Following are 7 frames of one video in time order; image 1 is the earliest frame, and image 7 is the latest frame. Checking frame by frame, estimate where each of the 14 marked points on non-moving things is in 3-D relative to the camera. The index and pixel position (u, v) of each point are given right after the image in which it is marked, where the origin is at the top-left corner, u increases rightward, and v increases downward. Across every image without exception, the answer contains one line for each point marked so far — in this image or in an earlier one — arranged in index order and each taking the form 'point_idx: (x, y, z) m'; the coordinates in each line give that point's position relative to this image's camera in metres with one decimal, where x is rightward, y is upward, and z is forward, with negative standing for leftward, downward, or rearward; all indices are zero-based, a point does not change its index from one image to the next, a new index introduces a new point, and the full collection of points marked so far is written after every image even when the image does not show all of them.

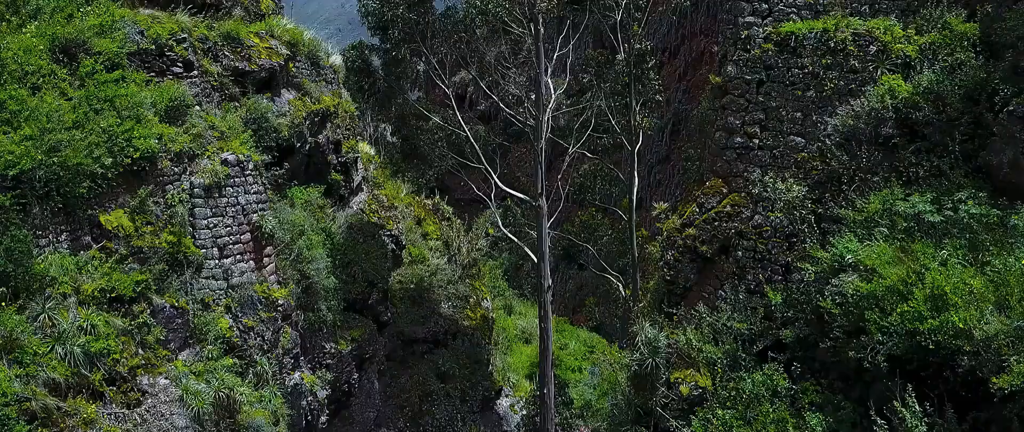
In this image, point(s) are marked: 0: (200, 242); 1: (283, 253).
0: (-4.2, -0.4, +7.8) m
1: (-3.6, -0.6, +8.9) m
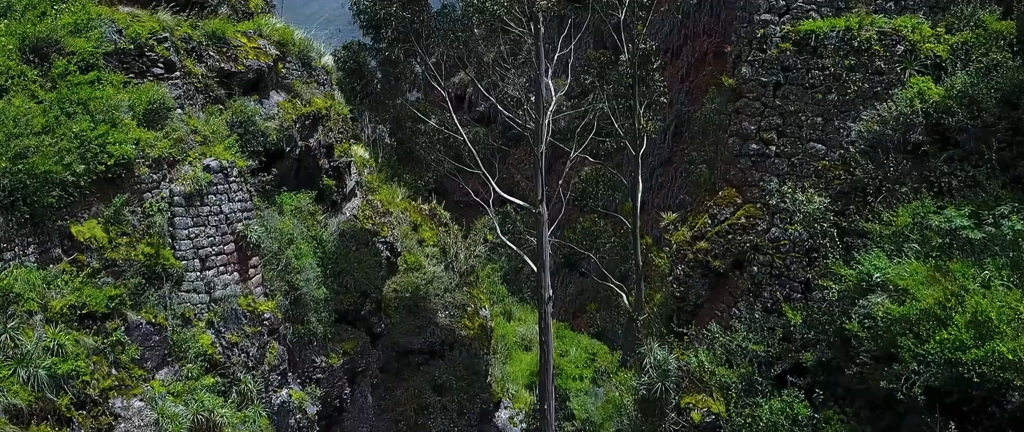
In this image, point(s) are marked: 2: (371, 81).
0: (-4.3, -0.5, +7.3) m
1: (-3.6, -0.7, +8.5) m
2: (-2.5, +2.6, +10.9) m
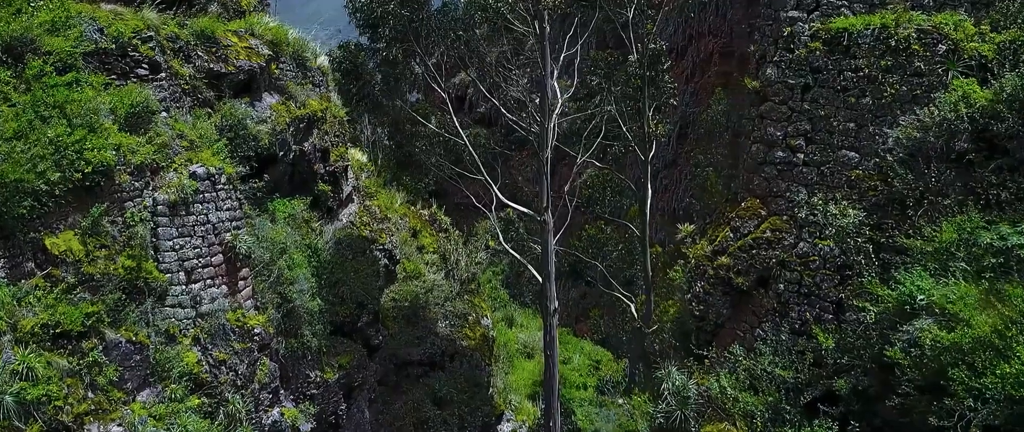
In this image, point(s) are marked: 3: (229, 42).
0: (-4.2, -0.6, +6.9) m
1: (-3.6, -0.8, +8.1) m
2: (-2.4, +2.5, +10.5) m
3: (-4.4, +2.7, +8.9) m
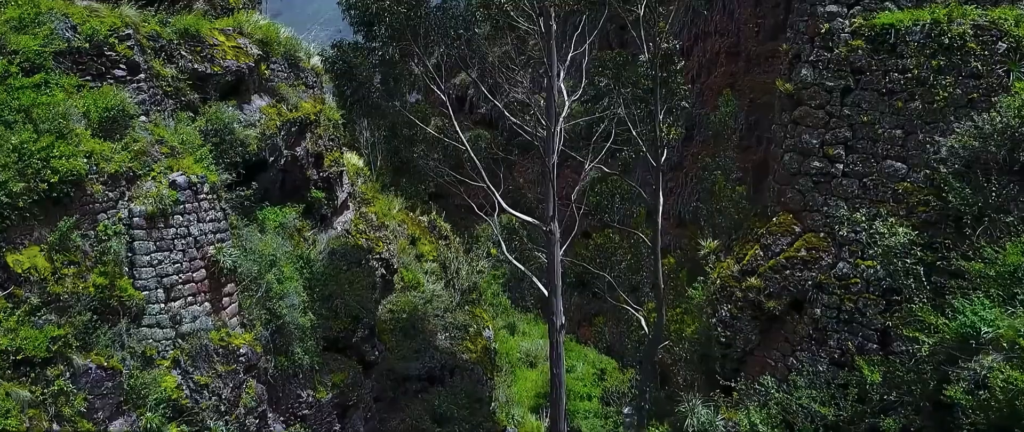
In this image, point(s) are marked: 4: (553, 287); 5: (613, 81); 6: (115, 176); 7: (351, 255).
0: (-4.1, -0.8, +6.4) m
1: (-3.5, -1.0, +7.5) m
2: (-2.4, +2.3, +10.0) m
3: (-4.4, +2.6, +8.4) m
4: (+0.6, -1.1, +8.8) m
5: (+1.7, +2.3, +9.8) m
6: (-4.4, +0.4, +6.3) m
7: (-2.8, -0.7, +9.9) m
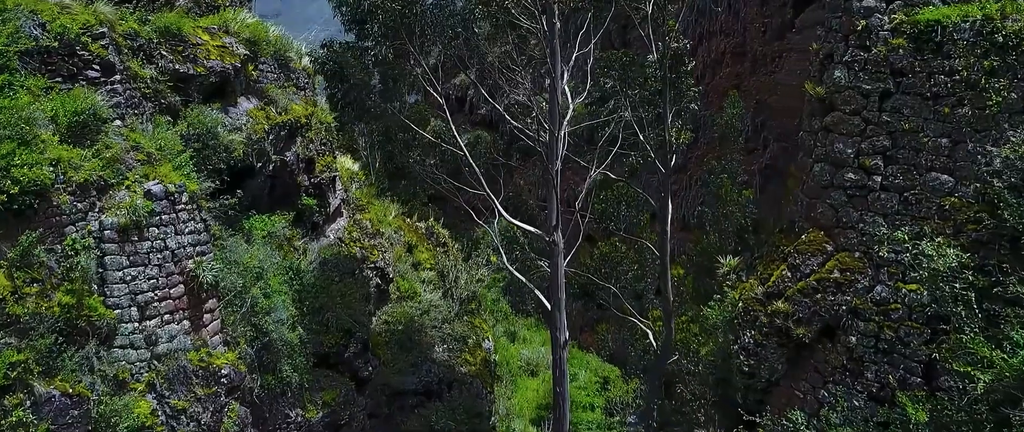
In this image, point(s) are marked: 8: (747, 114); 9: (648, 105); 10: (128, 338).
0: (-4.1, -0.9, +5.9) m
1: (-3.5, -1.1, +7.1) m
2: (-2.4, +2.2, +9.5) m
3: (-4.3, +2.5, +7.9) m
4: (+0.7, -1.2, +8.4) m
5: (+1.7, +2.2, +9.3) m
6: (-4.4, +0.3, +5.8) m
7: (-2.8, -0.8, +9.4) m
8: (+4.6, +2.0, +11.3) m
9: (+2.1, +1.7, +8.9) m
10: (-4.0, -1.3, +6.0) m
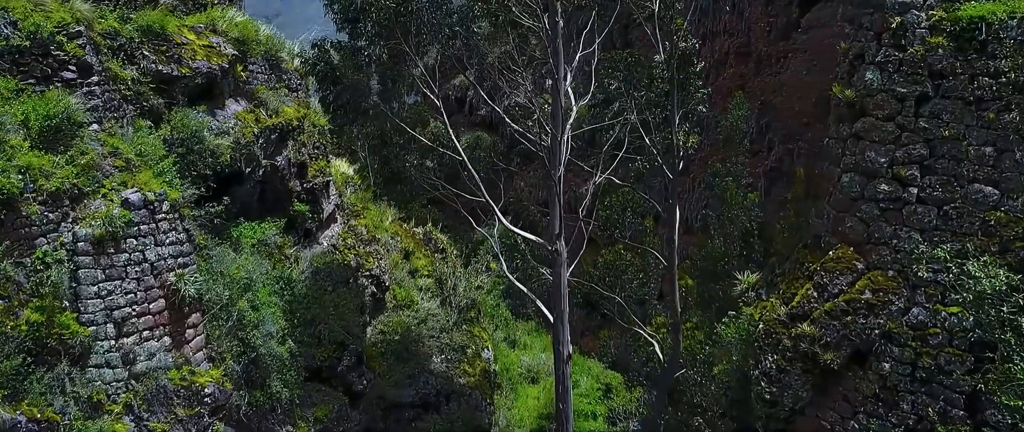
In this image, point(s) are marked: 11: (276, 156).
0: (-4.1, -1.0, +5.5) m
1: (-3.5, -1.2, +6.7) m
2: (-2.4, +2.1, +9.1) m
3: (-4.3, +2.3, +7.6) m
4: (+0.7, -1.3, +8.0) m
5: (+1.7, +2.1, +8.9) m
6: (-4.4, +0.2, +5.5) m
7: (-2.8, -0.9, +9.1) m
8: (+4.6, +1.9, +10.9) m
9: (+2.1, +1.6, +8.6) m
10: (-4.0, -1.4, +5.6) m
11: (-3.5, +0.9, +8.5) m
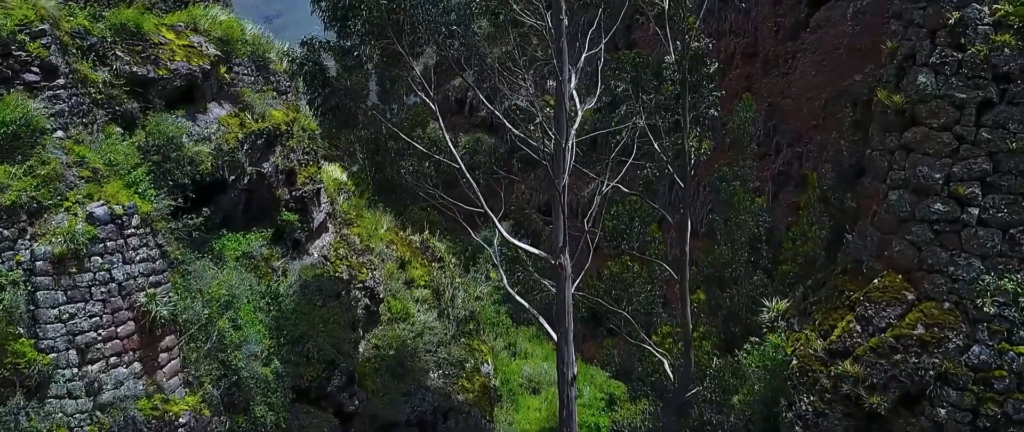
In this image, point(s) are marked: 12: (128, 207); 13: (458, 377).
0: (-4.1, -1.1, +5.0) m
1: (-3.5, -1.3, +6.2) m
2: (-2.3, +1.9, +8.6) m
3: (-4.3, +2.2, +7.1) m
4: (+0.7, -1.5, +7.5) m
5: (+1.8, +1.9, +8.4) m
6: (-4.4, +0.1, +5.0) m
7: (-2.8, -1.1, +8.6) m
8: (+4.6, +1.8, +10.4) m
9: (+2.1, +1.5, +8.1) m
10: (-4.0, -1.5, +5.1) m
11: (-3.5, +0.8, +8.1) m
12: (-3.8, +0.1, +5.7) m
13: (-0.9, -2.8, +9.8) m
